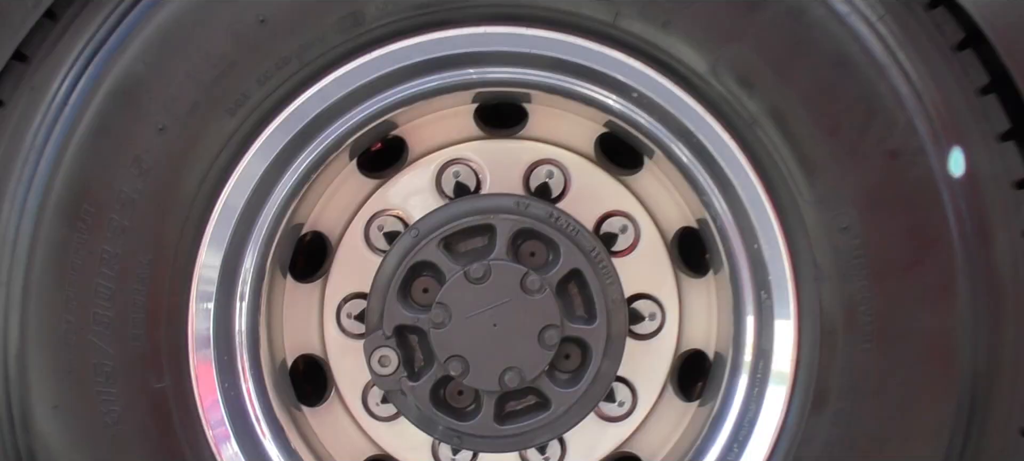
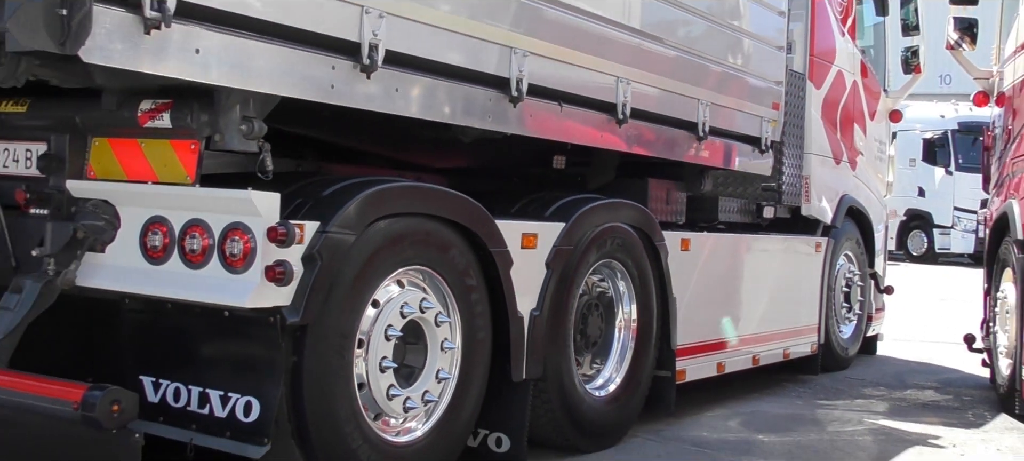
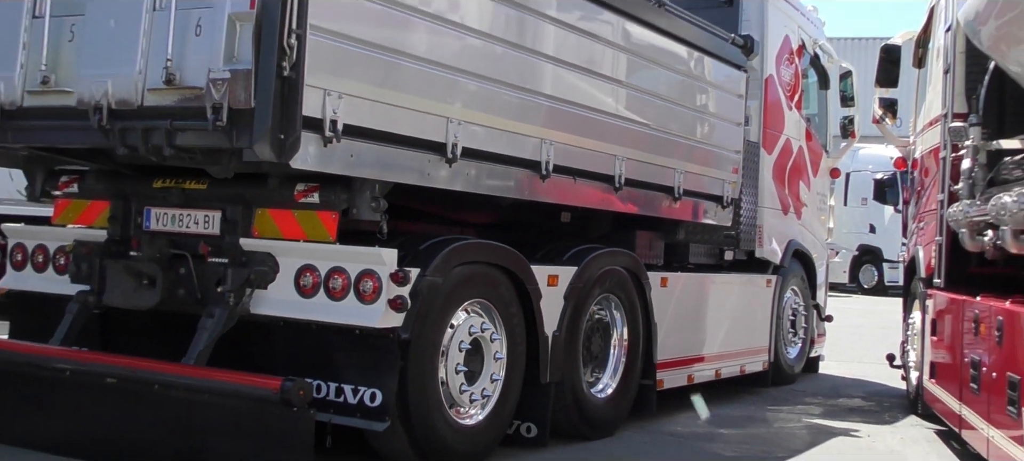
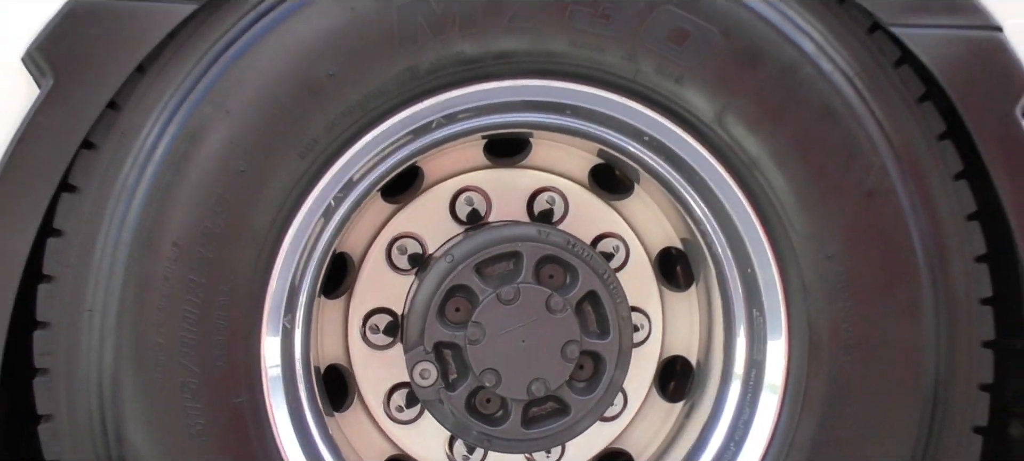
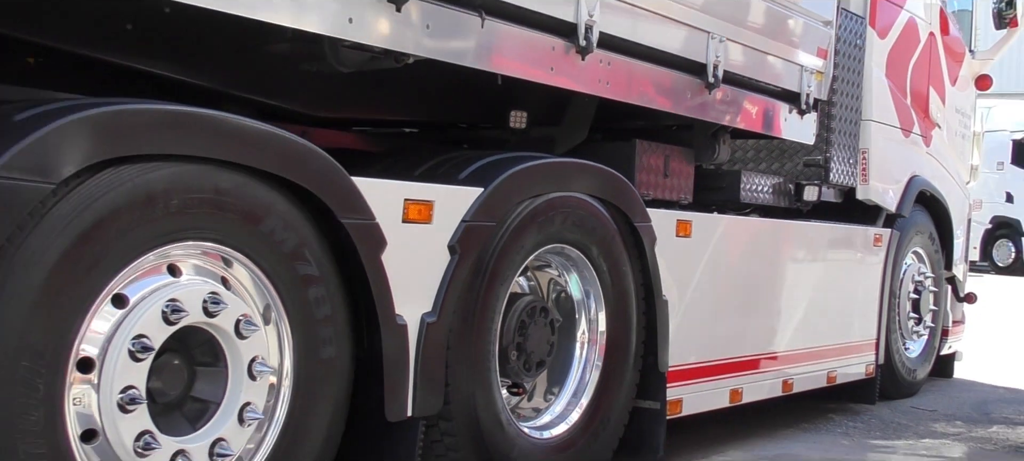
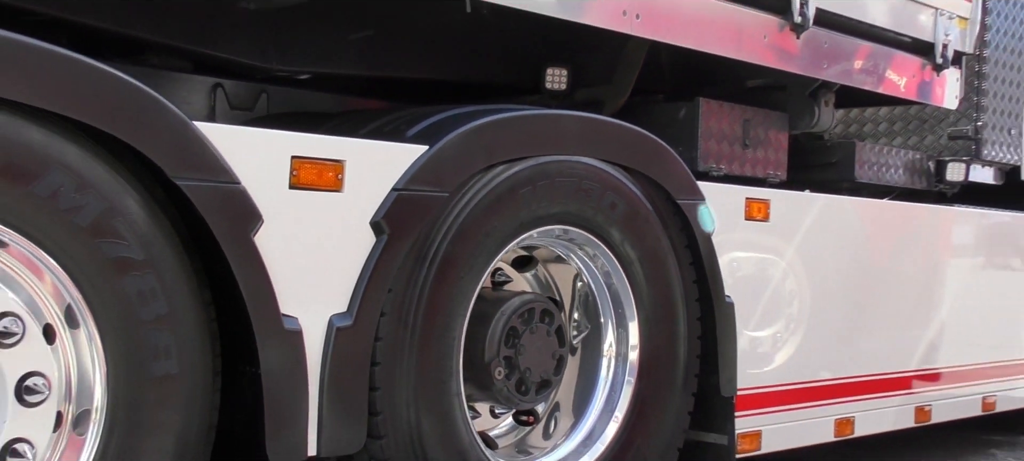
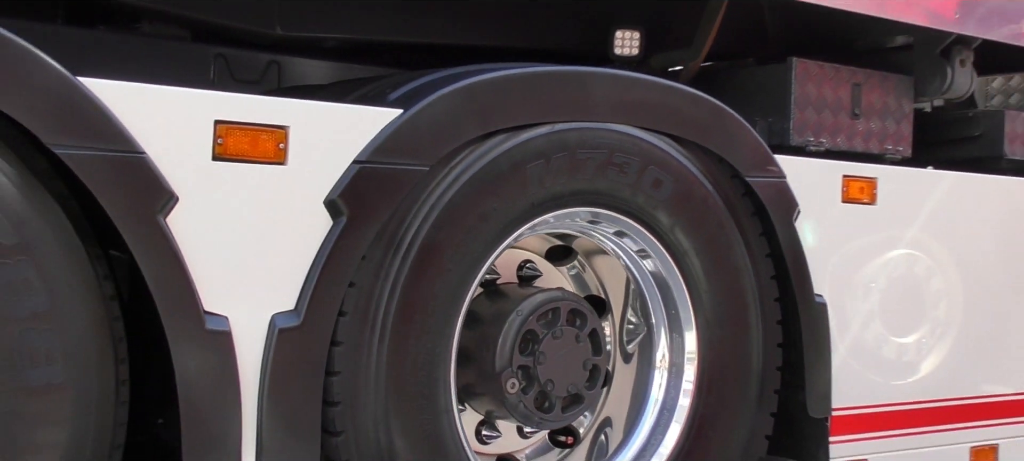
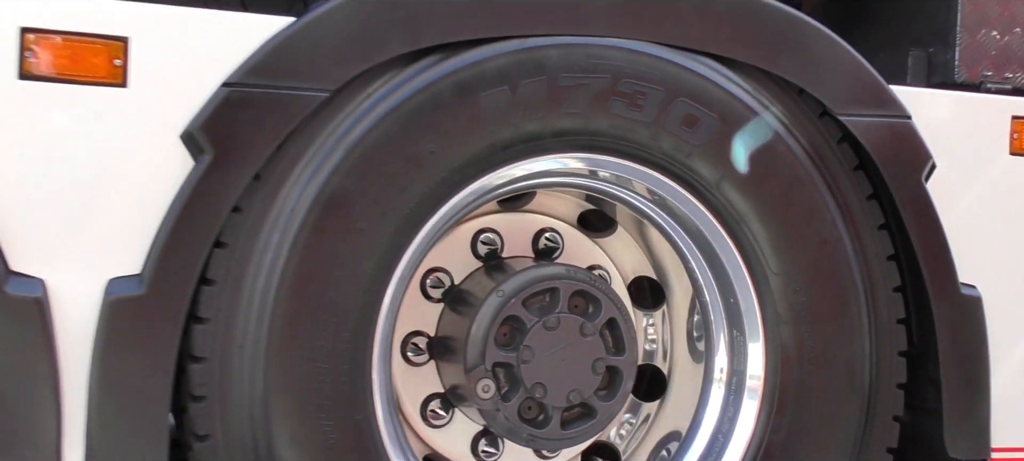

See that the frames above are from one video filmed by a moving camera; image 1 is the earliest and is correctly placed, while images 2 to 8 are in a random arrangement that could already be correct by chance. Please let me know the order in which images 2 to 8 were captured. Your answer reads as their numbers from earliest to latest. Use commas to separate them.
4, 8, 7, 6, 5, 2, 3
